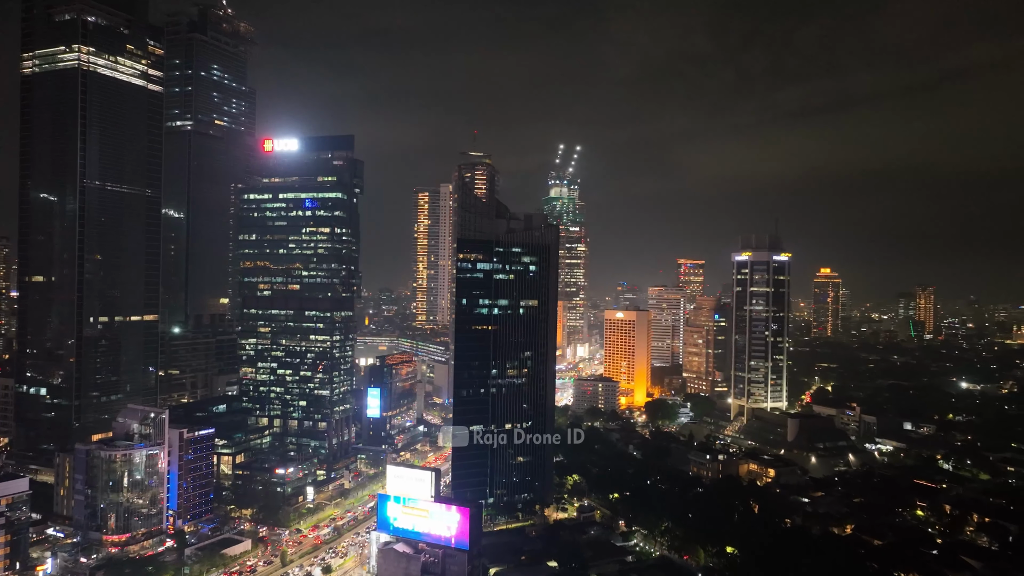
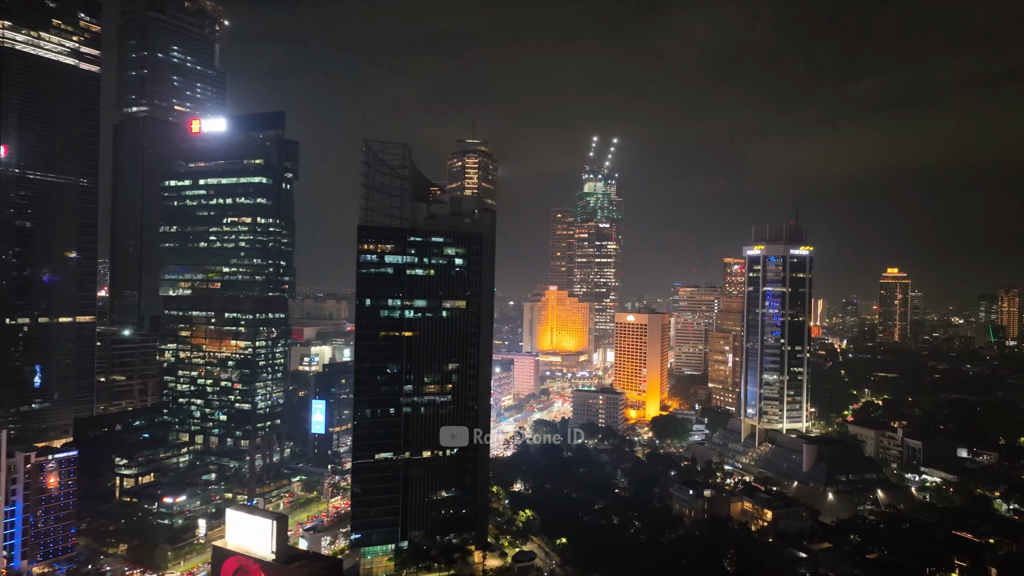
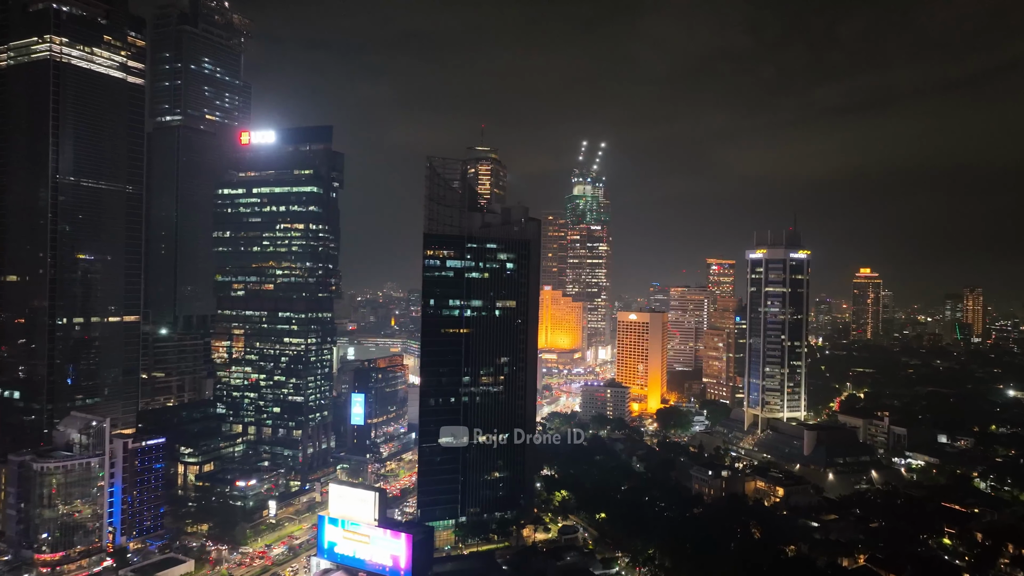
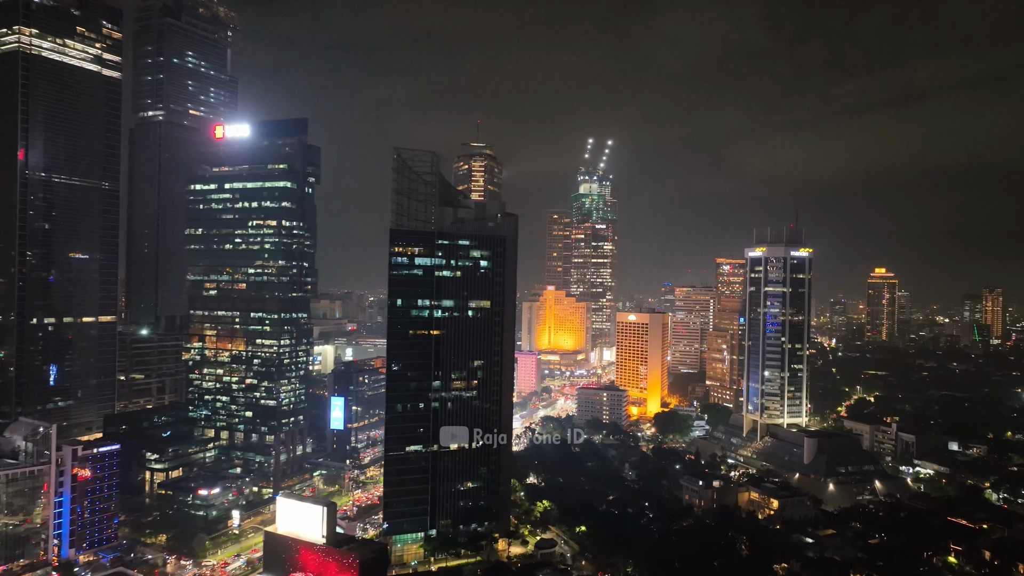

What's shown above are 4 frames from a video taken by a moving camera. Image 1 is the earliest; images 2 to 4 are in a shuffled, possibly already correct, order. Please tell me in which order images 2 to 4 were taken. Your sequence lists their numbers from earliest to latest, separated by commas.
3, 4, 2
